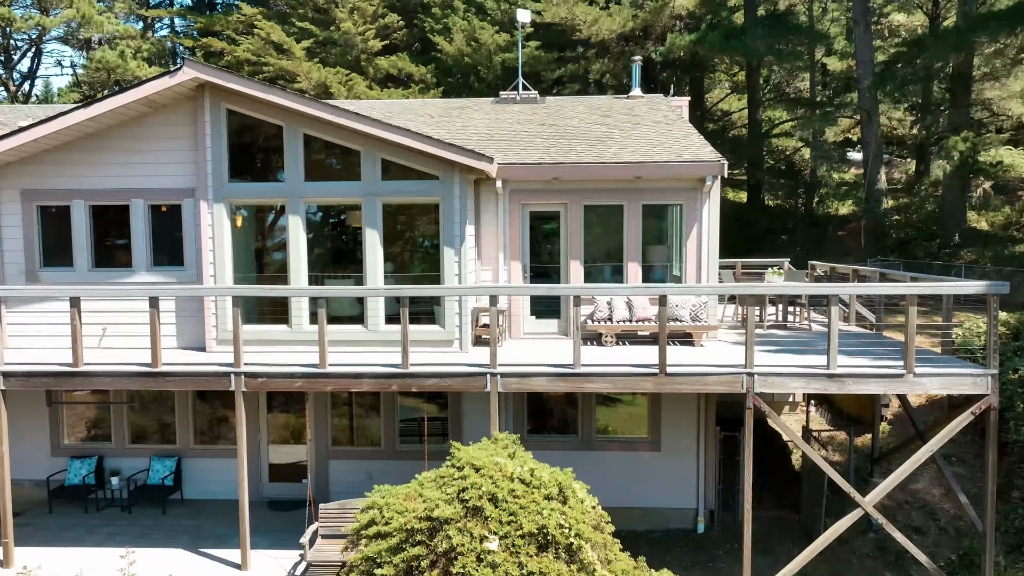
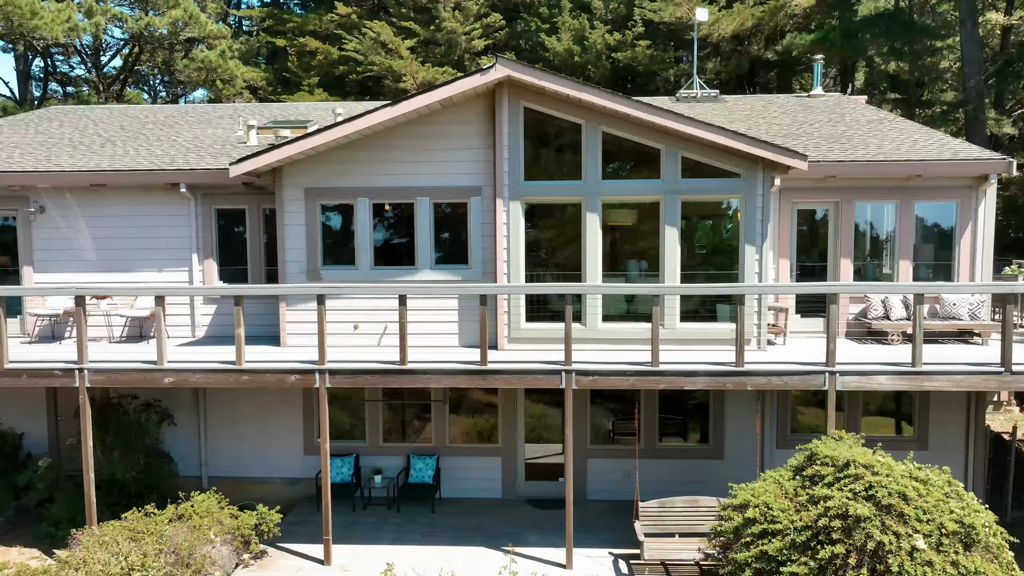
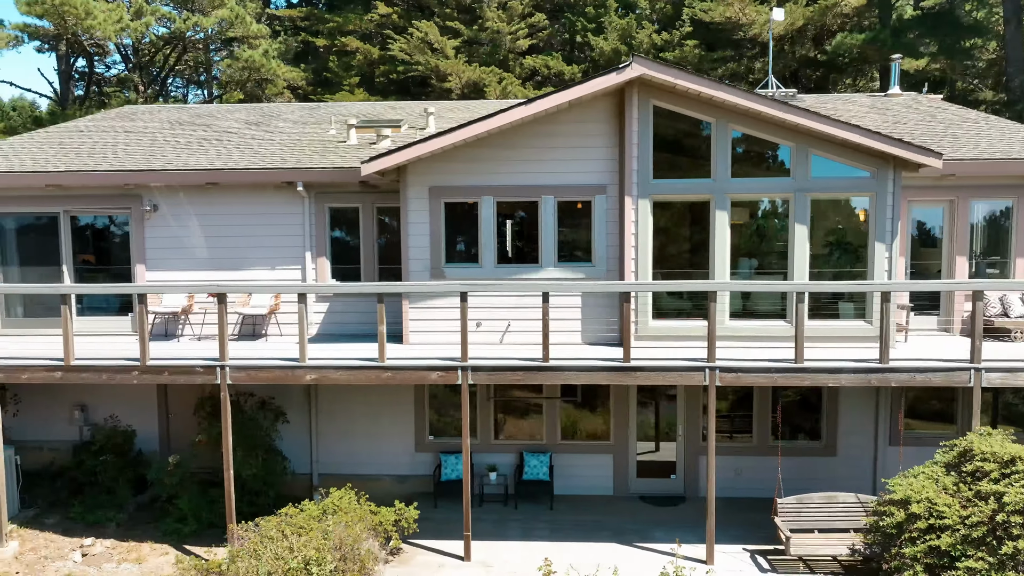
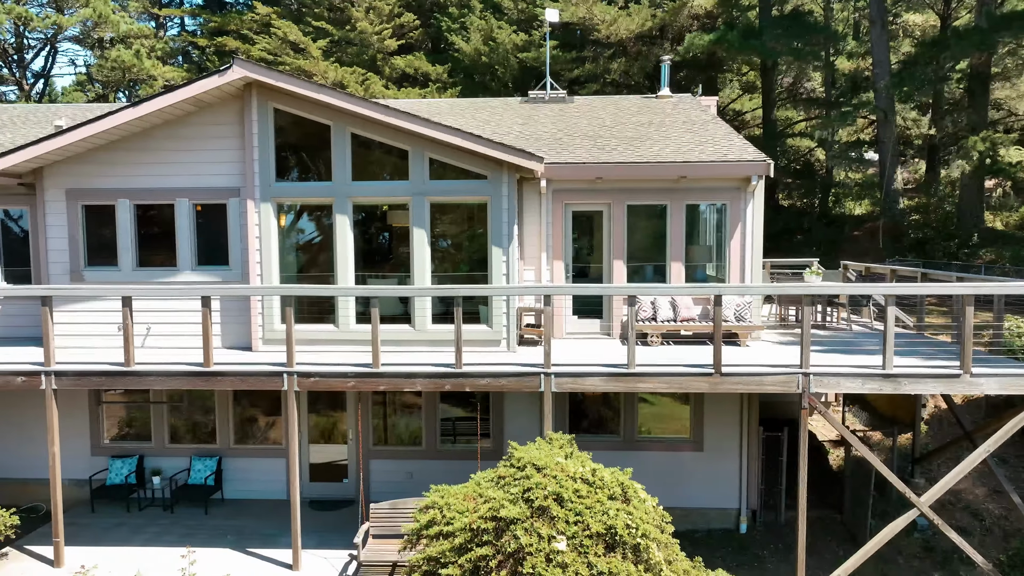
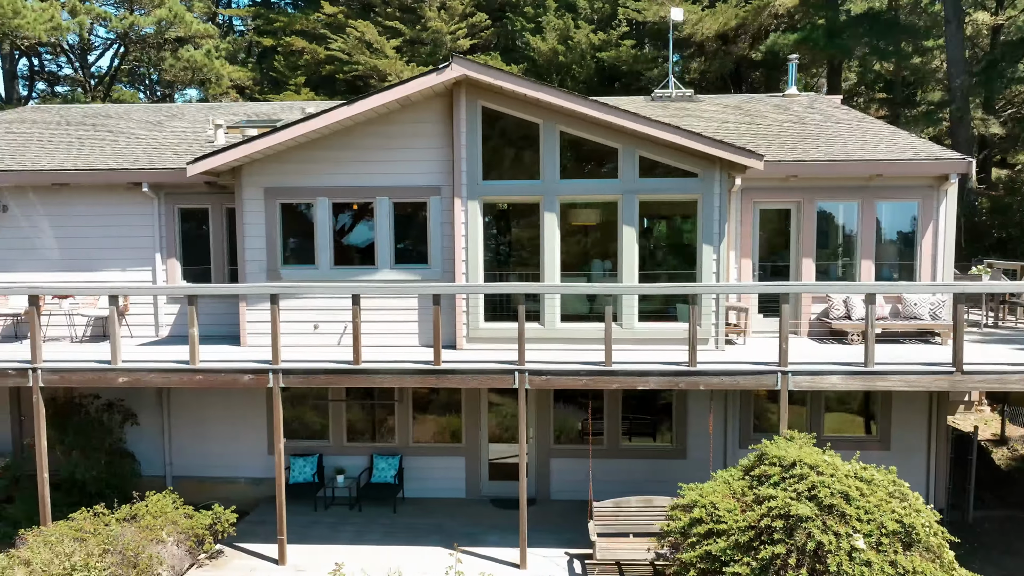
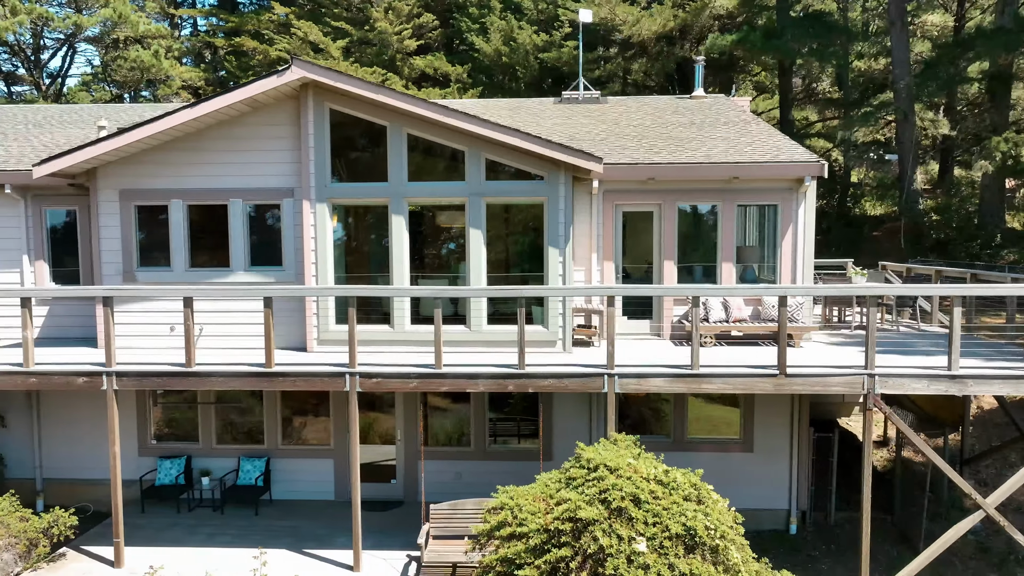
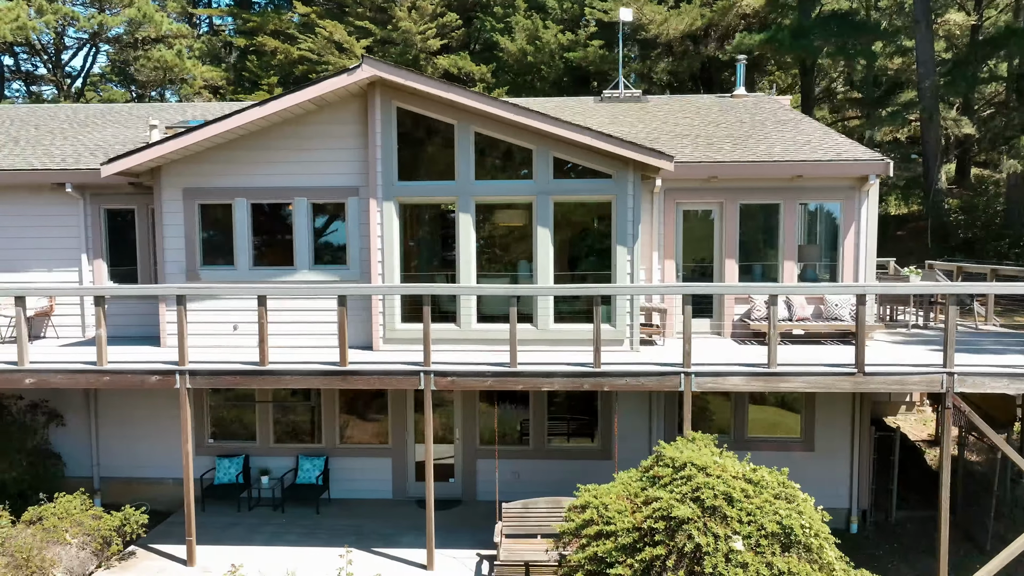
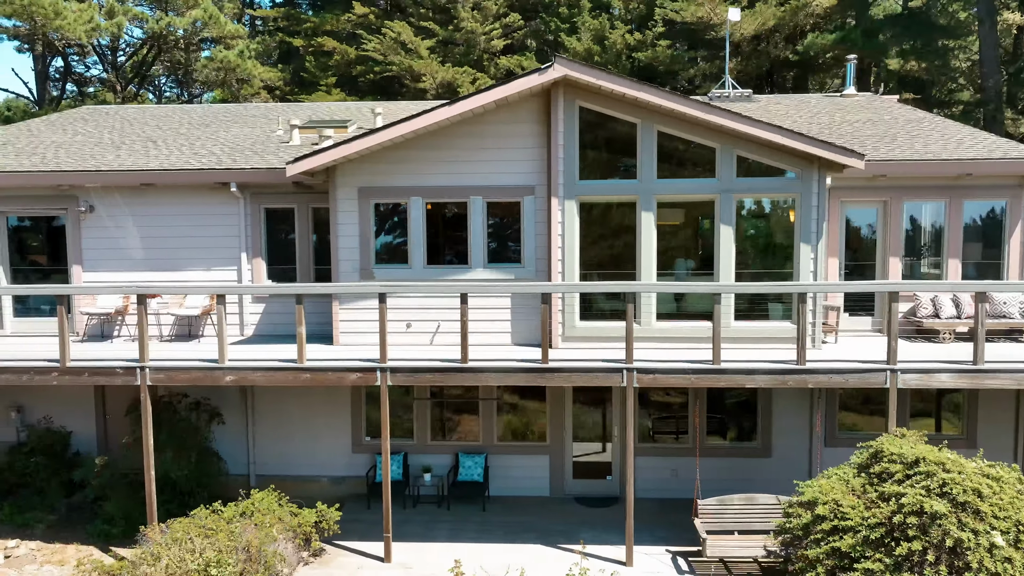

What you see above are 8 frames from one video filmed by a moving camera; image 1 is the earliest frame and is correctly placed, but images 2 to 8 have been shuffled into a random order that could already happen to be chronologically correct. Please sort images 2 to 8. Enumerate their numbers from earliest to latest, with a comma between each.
4, 6, 7, 5, 2, 8, 3
